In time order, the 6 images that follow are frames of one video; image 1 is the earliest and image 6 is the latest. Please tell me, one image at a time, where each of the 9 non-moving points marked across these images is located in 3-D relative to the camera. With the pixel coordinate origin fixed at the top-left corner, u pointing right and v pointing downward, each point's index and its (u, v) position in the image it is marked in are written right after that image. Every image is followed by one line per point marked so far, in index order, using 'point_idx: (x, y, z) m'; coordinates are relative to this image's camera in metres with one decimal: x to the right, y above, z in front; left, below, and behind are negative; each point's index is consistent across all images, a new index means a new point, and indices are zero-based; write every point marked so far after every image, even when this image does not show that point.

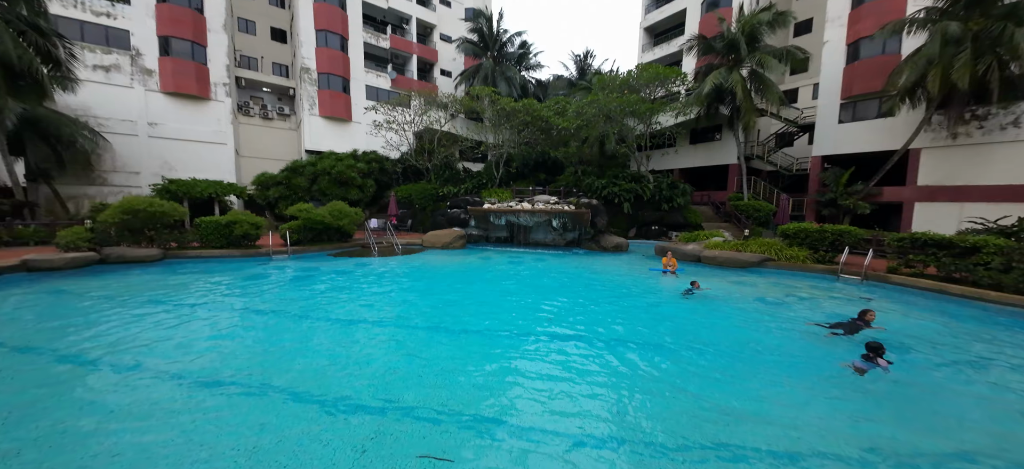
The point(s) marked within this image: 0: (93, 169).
0: (-16.4, +2.6, +14.1) m
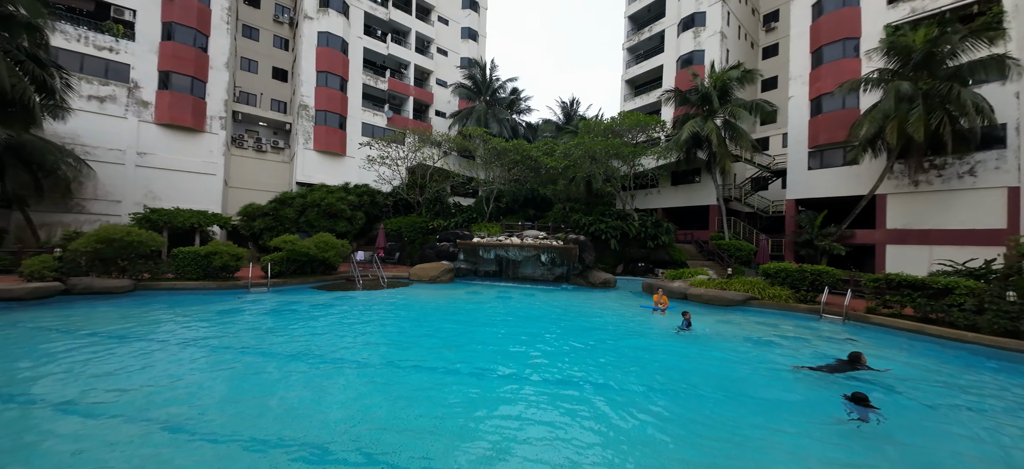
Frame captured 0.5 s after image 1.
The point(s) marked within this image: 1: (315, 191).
0: (-16.6, +1.6, +13.8) m
1: (-9.8, +2.1, +18.1) m
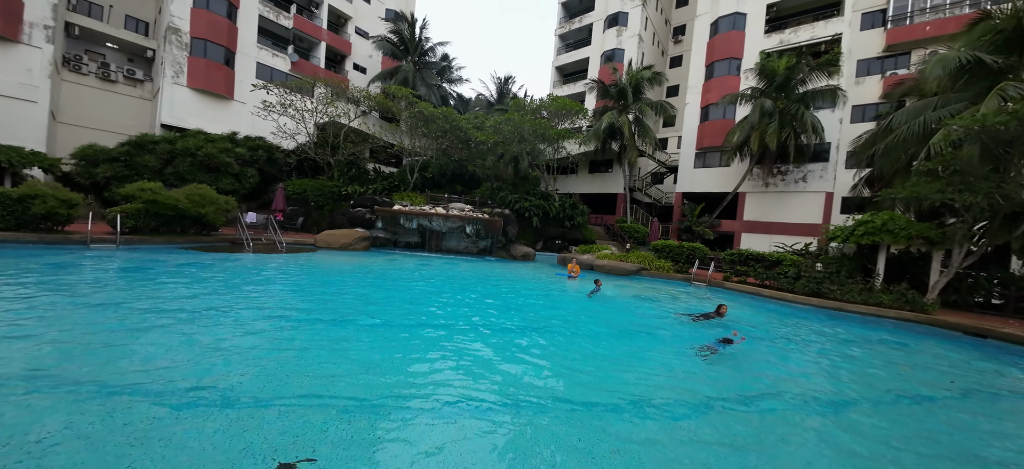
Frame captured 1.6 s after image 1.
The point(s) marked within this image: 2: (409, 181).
0: (-18.4, +3.4, +9.1) m
1: (-12.8, +3.9, +14.9) m
2: (-5.6, +2.9, +19.6) m
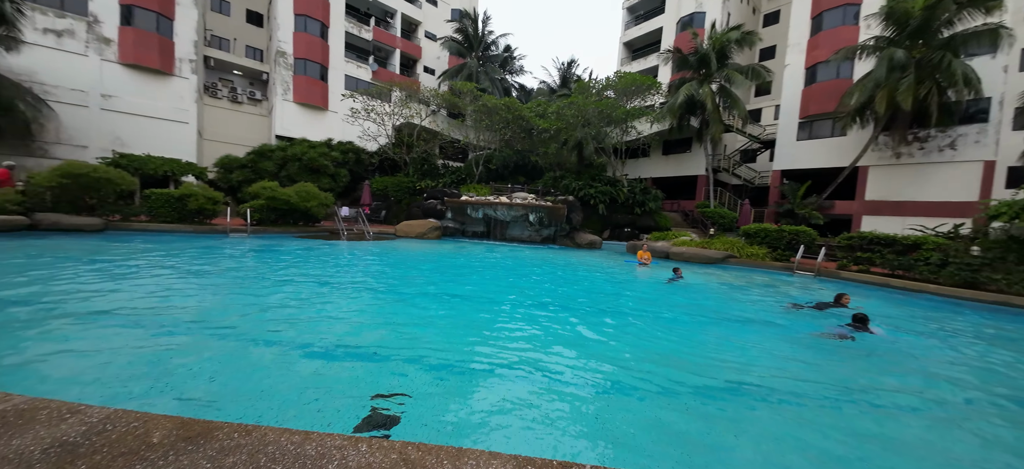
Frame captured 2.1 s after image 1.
0: (-16.8, +3.5, +12.8) m
1: (-10.1, +4.3, +17.3) m
2: (-2.1, +3.4, +20.4) m
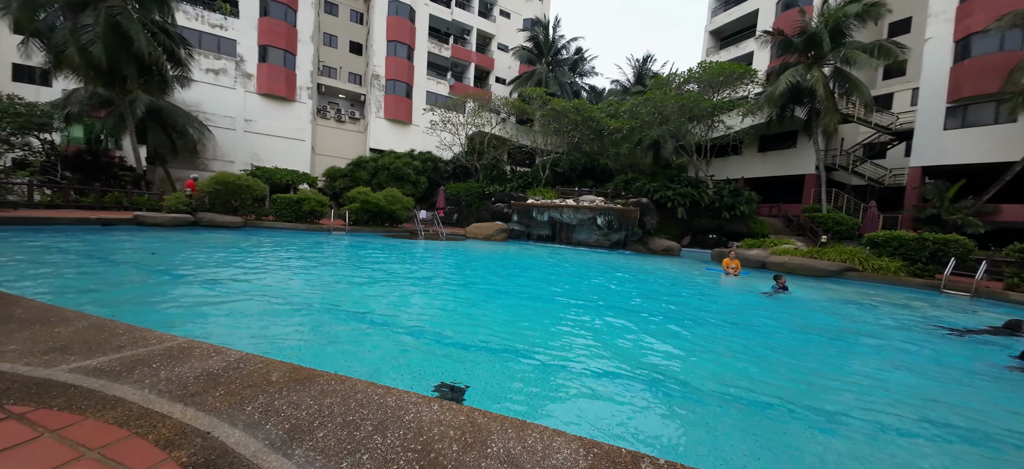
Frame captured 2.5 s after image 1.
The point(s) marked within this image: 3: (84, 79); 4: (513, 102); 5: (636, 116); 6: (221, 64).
0: (-14.2, +3.6, +16.4) m
1: (-6.8, +4.2, +19.4) m
2: (+1.7, +3.2, +20.6) m
3: (-13.2, +4.8, +11.3) m
4: (0.0, +7.2, +19.7) m
5: (+6.0, +5.8, +18.0) m
6: (-13.9, +8.0, +17.3) m
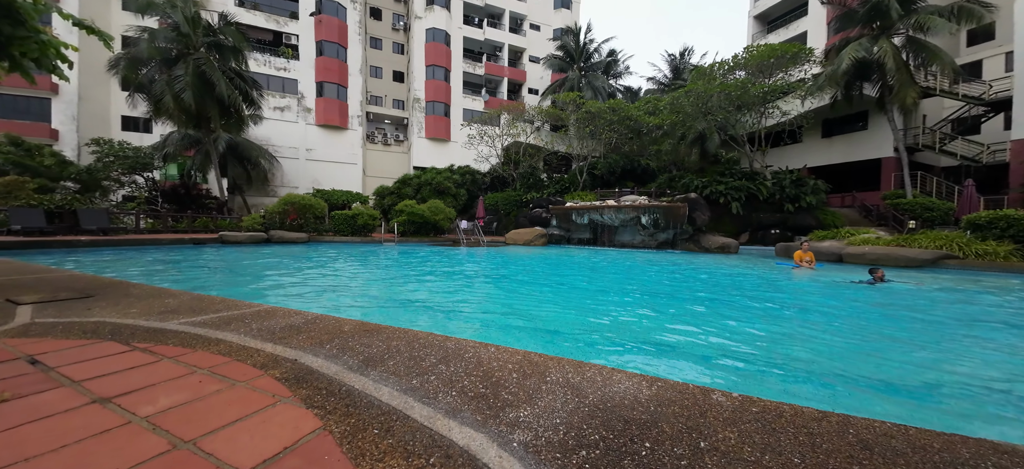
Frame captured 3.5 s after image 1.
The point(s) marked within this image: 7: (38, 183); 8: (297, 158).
0: (-12.4, +2.5, +18.3) m
1: (-4.7, +3.5, +20.4) m
2: (+4.0, +3.0, +20.5) m
3: (-12.1, +4.0, +13.1) m
4: (+1.9, +6.9, +19.9) m
5: (+7.7, +5.9, +17.4) m
6: (-12.2, +7.0, +19.3) m
7: (-14.0, +1.5, +10.7) m
8: (-11.5, +4.0, +19.2) m
